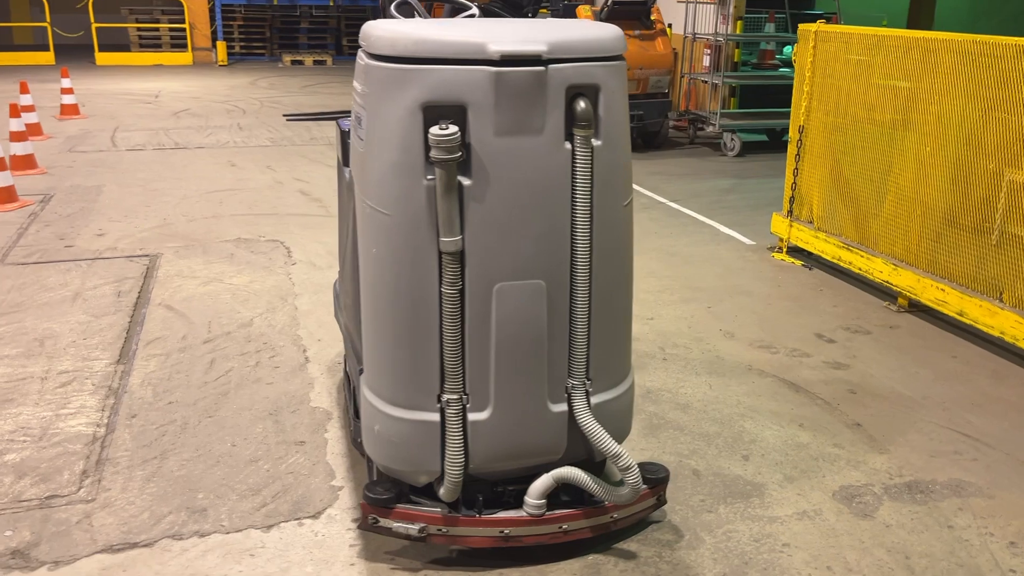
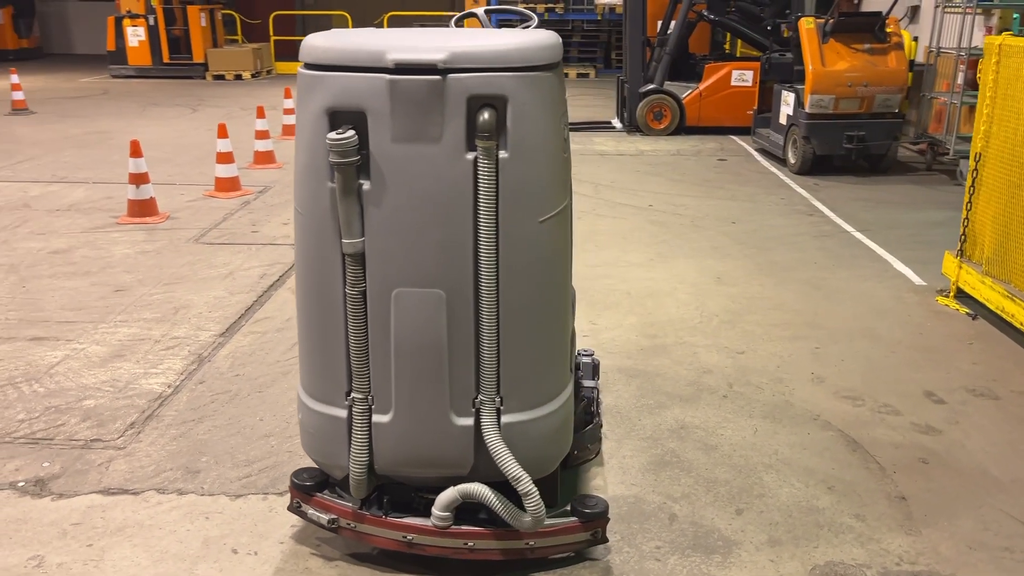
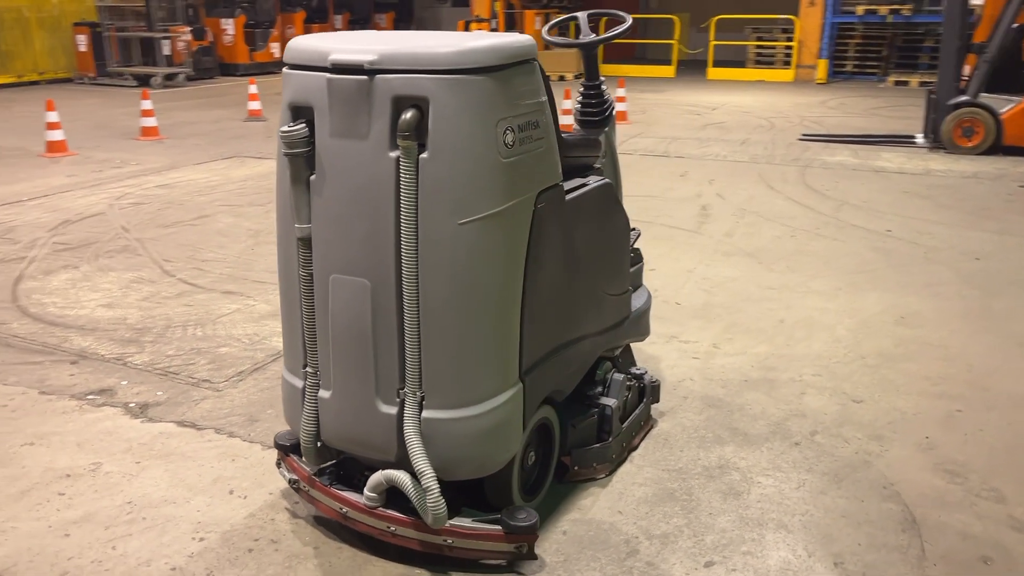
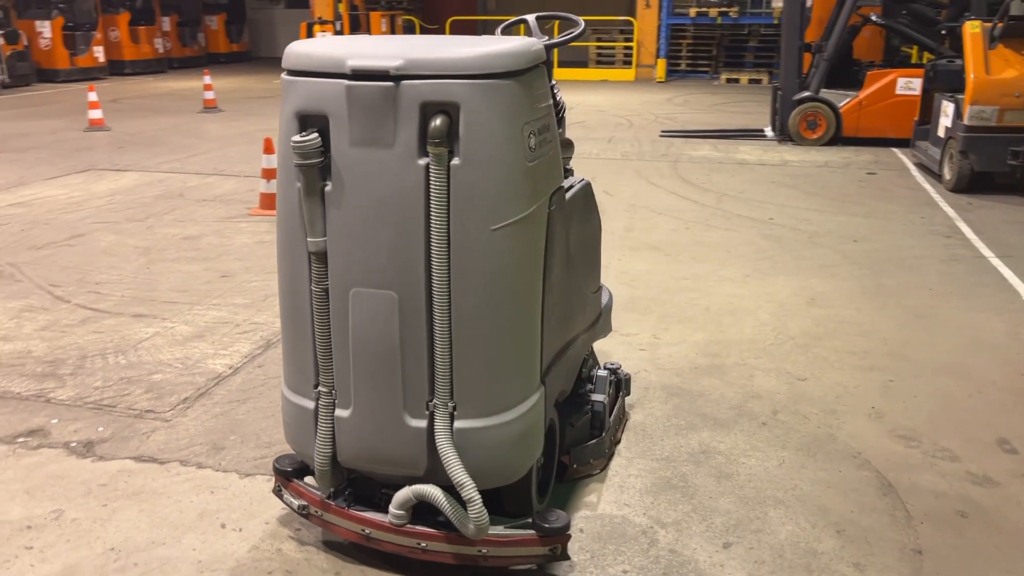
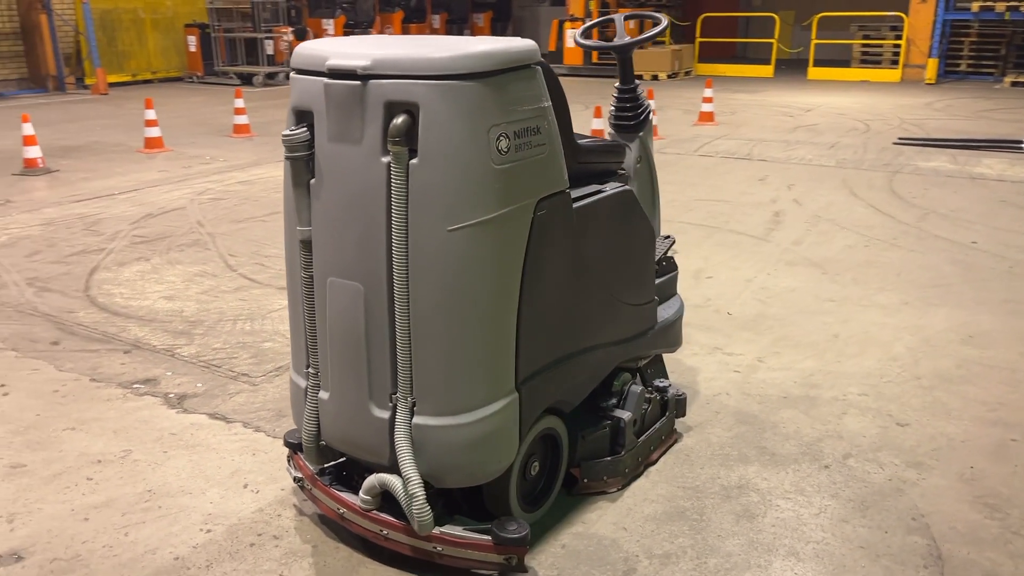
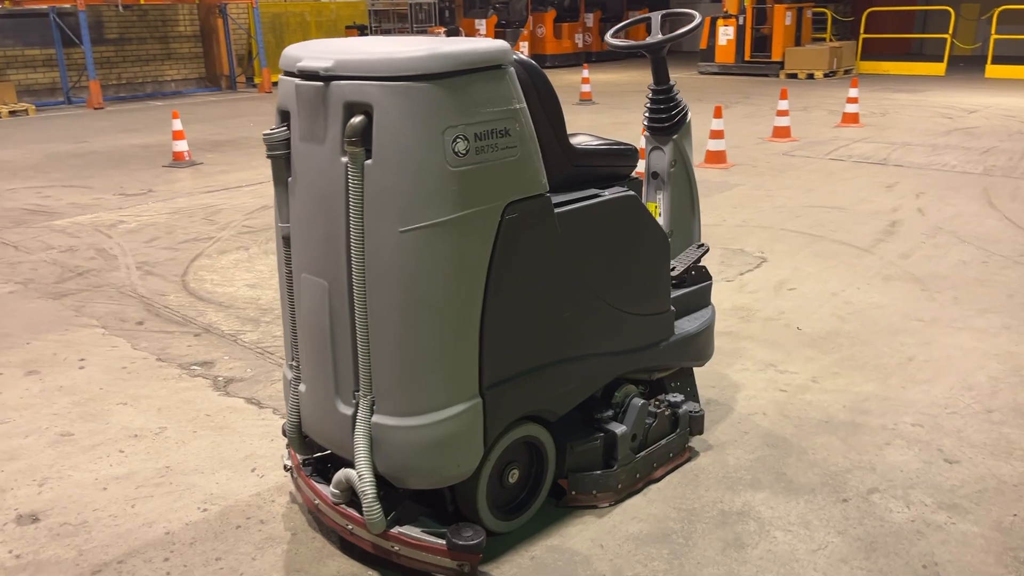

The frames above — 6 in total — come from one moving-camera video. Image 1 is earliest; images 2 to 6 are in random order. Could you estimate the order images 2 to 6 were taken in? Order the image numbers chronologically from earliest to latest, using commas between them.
2, 4, 3, 5, 6
